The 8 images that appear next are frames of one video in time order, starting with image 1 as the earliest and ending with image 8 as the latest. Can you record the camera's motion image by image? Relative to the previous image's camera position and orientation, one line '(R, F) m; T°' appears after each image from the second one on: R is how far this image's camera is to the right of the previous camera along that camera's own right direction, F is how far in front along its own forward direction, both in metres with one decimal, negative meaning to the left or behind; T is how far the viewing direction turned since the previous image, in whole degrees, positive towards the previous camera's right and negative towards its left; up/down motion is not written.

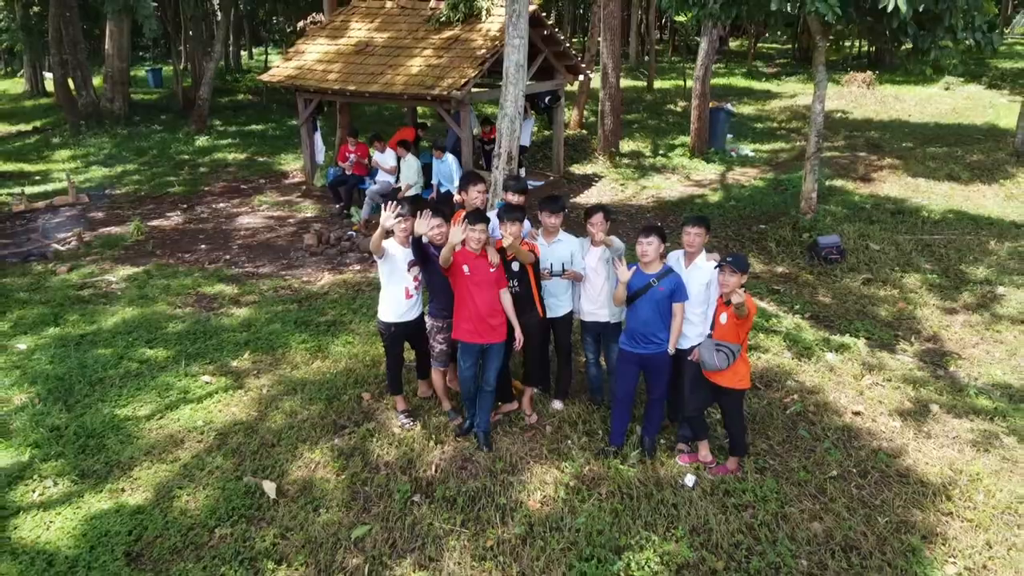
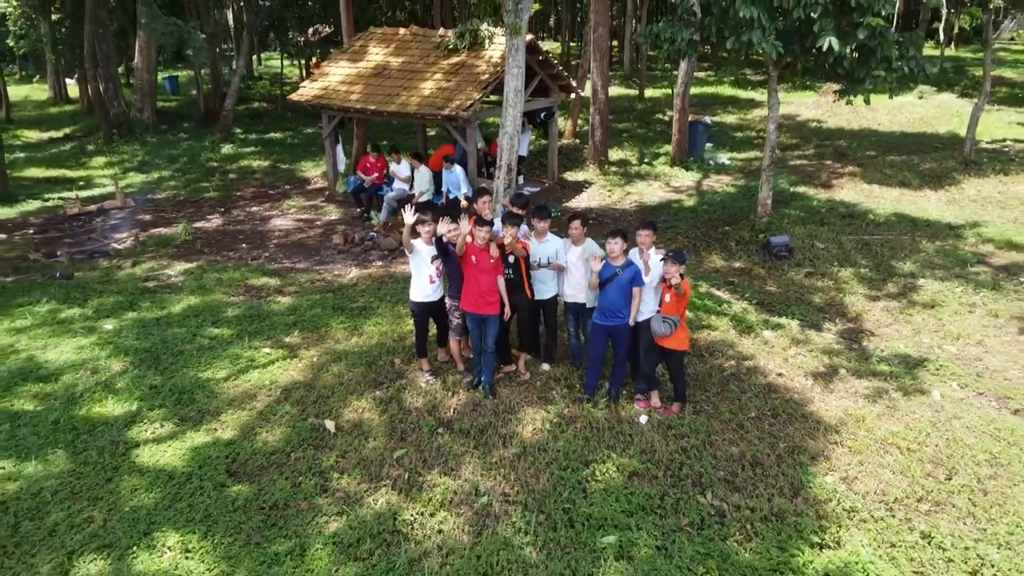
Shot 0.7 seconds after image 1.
(0.0, -1.3) m; 0°
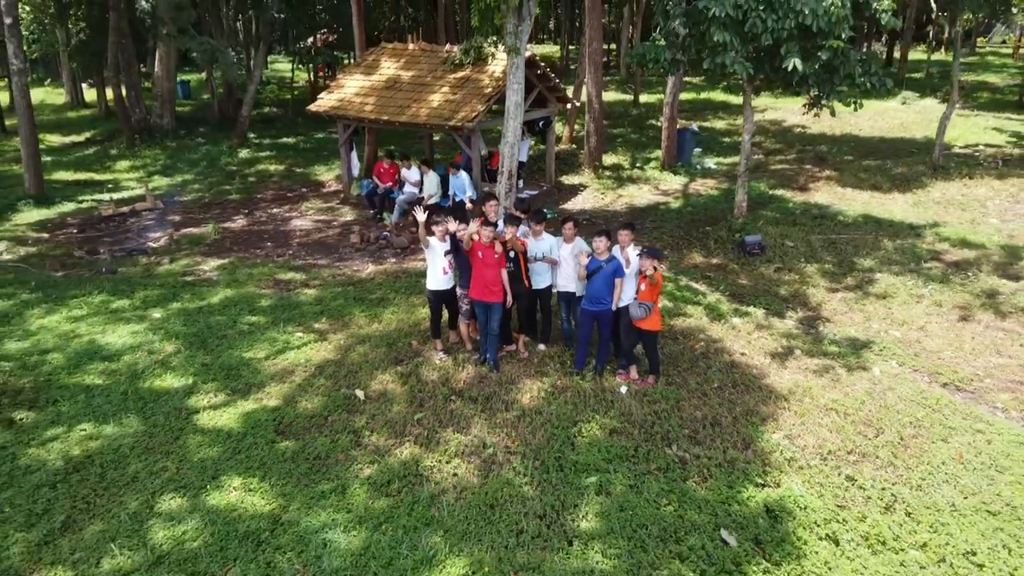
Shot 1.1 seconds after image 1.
(0.0, -0.9) m; 0°
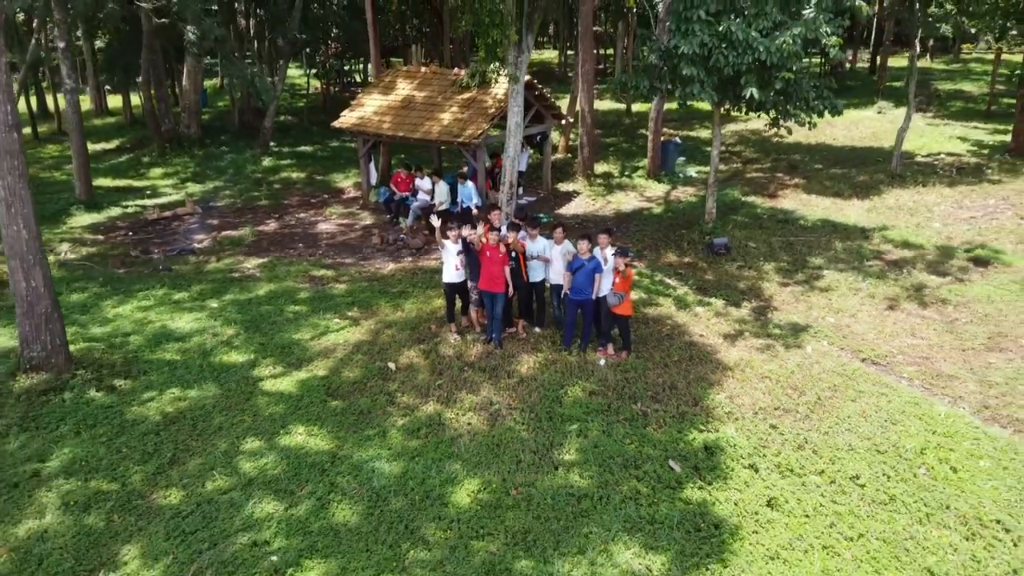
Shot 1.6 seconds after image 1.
(0.0, -1.5) m; 0°
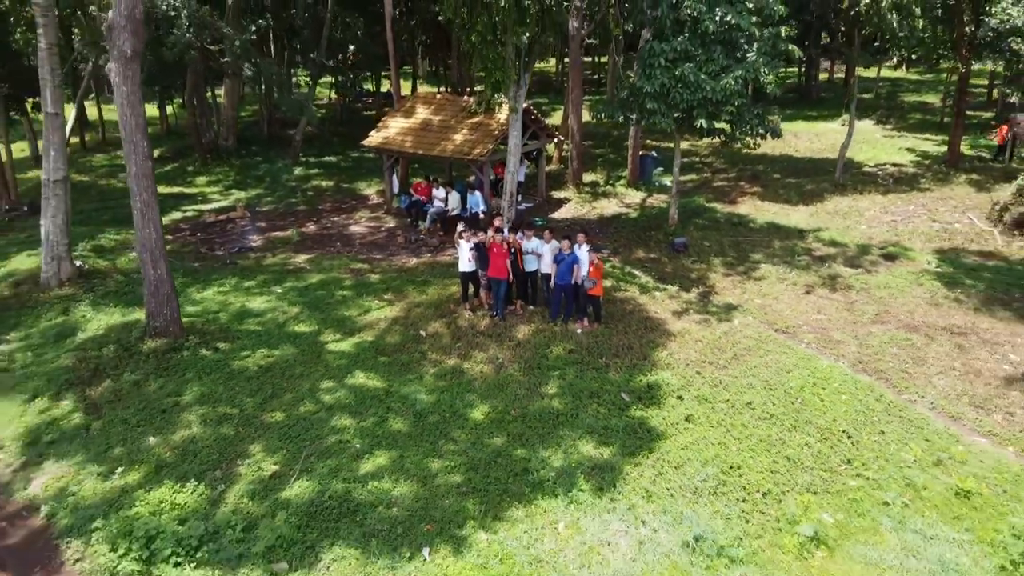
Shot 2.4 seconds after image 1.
(0.0, -2.6) m; 0°
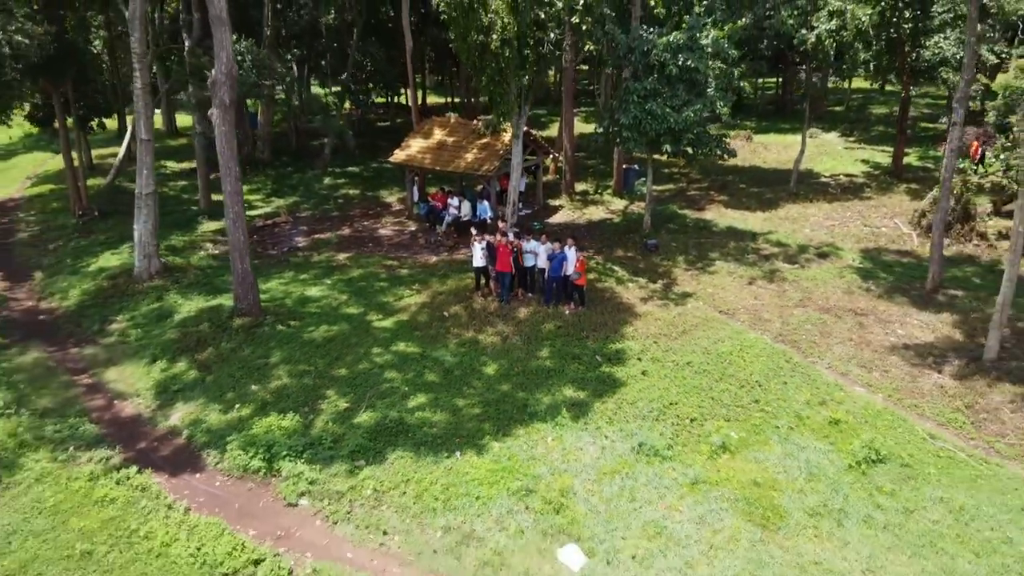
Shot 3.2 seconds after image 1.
(0.0, -3.1) m; 0°
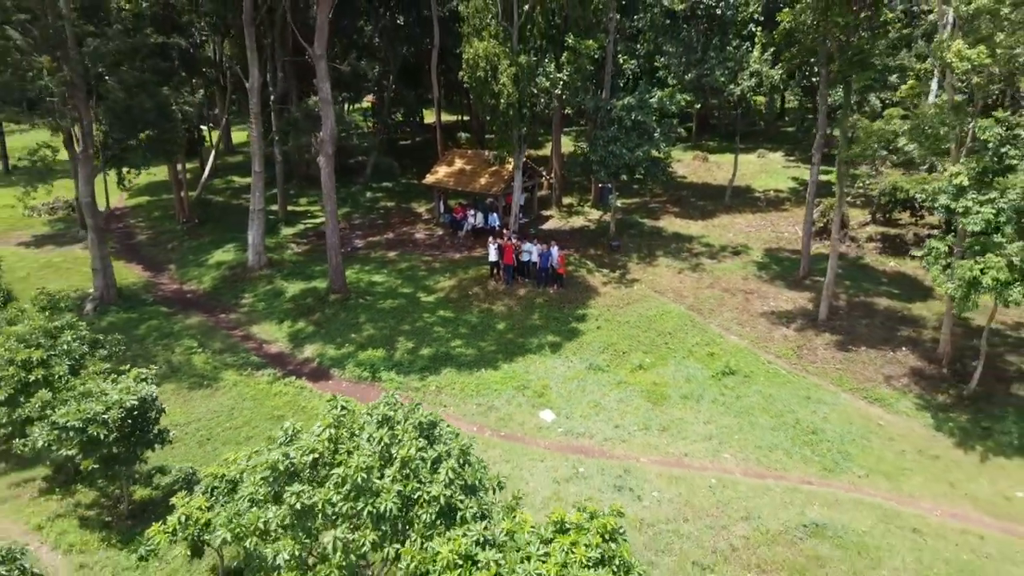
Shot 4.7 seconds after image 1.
(0.0, -6.7) m; 0°
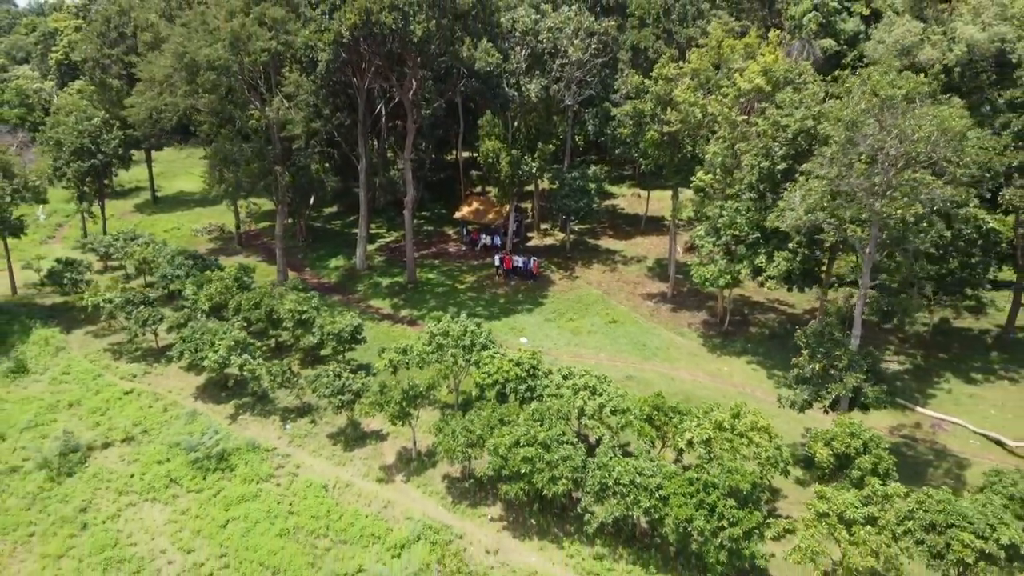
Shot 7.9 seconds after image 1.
(+0.2, -17.4) m; 0°
